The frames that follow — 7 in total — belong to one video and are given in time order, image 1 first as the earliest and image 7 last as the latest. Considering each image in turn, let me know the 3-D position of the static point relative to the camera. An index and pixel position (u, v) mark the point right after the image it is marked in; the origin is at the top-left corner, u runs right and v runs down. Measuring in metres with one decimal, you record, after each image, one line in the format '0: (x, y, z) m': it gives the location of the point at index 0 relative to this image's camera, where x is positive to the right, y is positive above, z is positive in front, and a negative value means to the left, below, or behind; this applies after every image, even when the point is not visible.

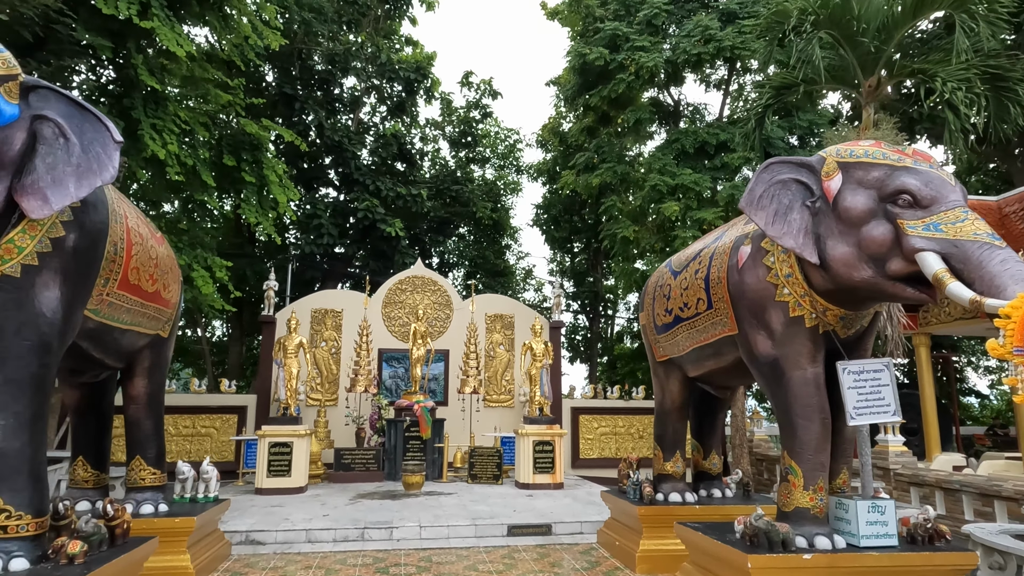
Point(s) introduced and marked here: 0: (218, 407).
0: (-5.0, -2.1, +11.3) m
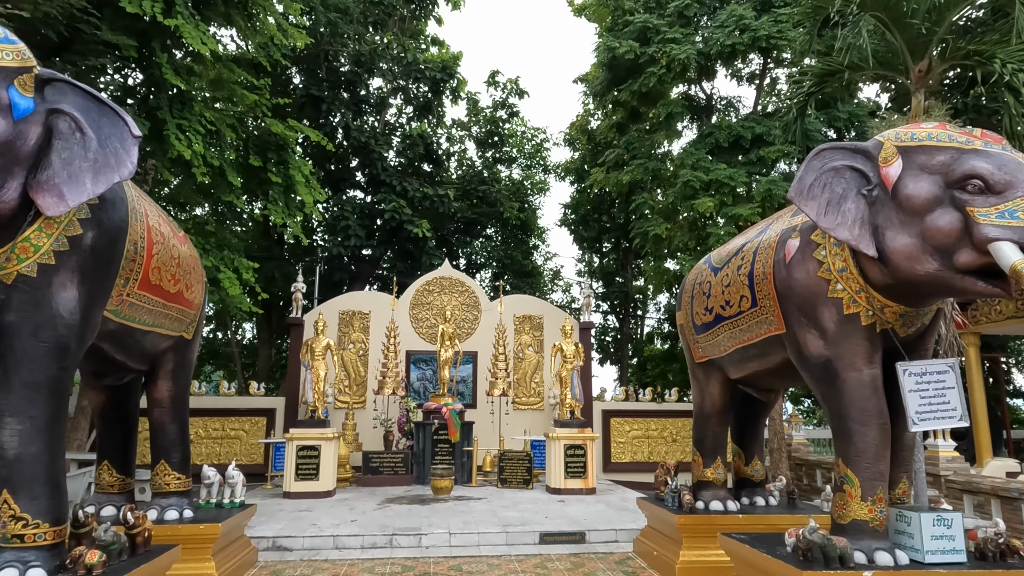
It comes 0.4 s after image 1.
0: (-4.5, -2.1, +11.3) m
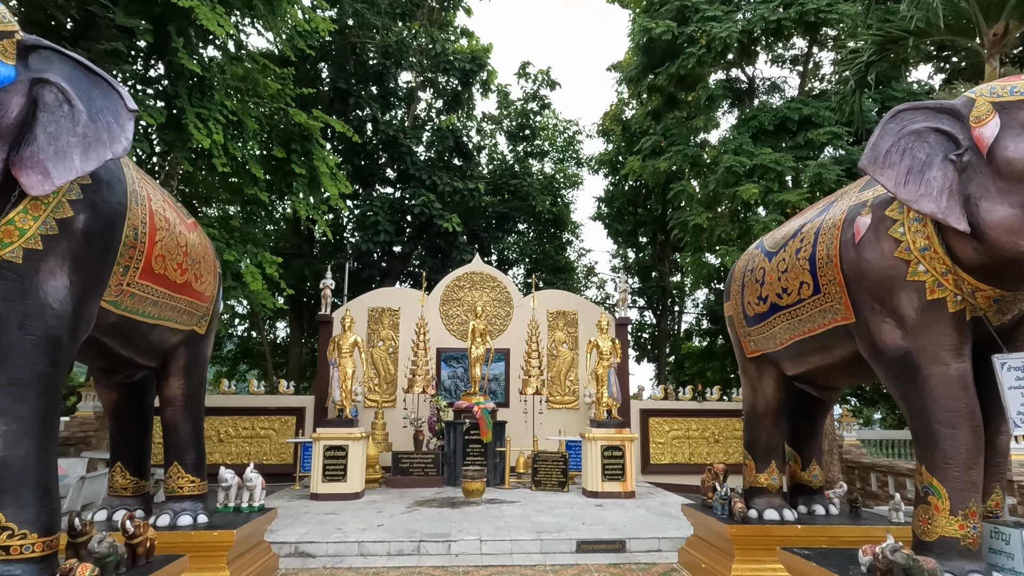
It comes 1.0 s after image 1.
0: (-4.0, -2.0, +11.1) m
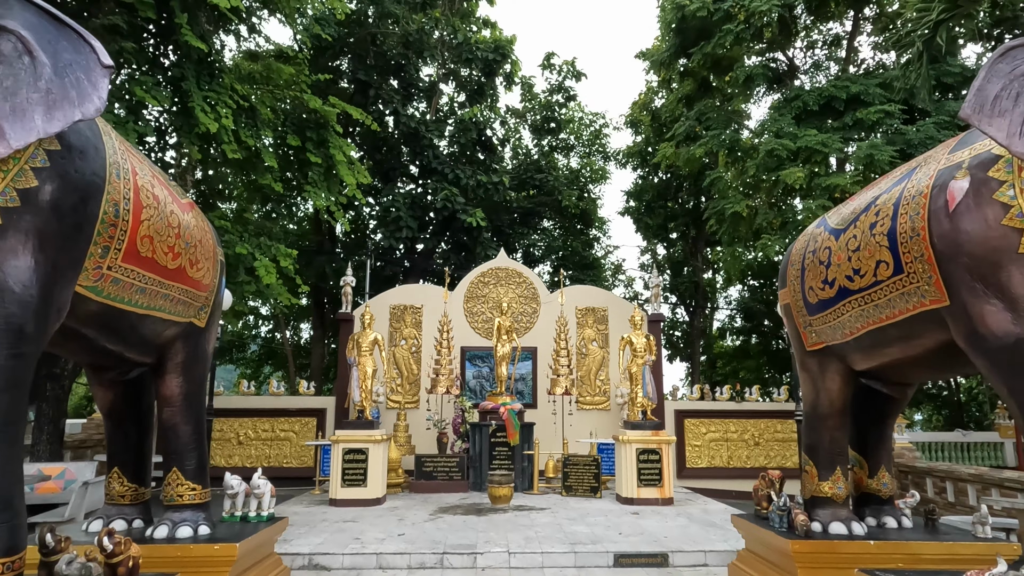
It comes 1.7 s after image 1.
0: (-3.5, -2.0, +10.8) m
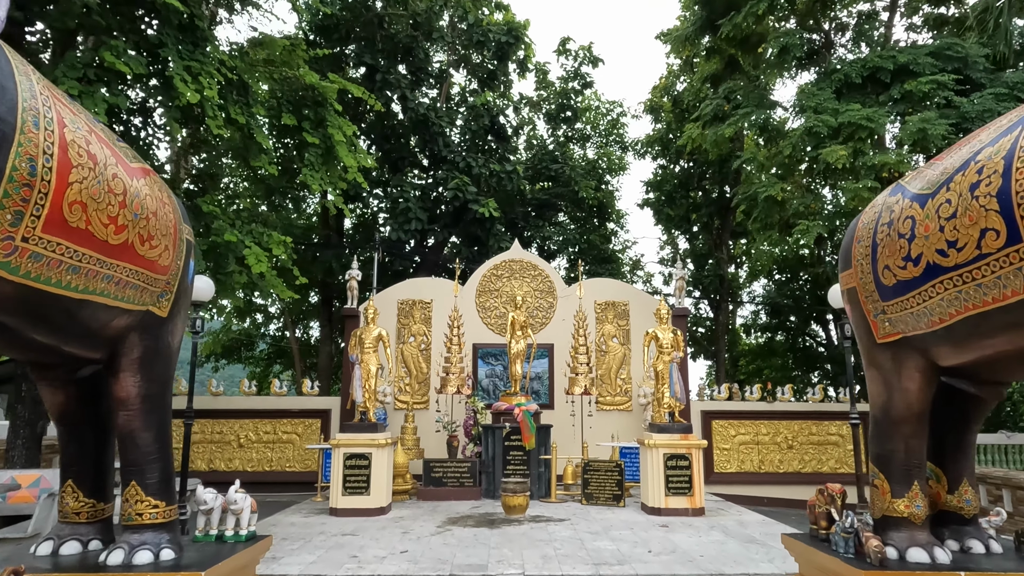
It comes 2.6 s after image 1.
0: (-3.3, -1.9, +10.2) m
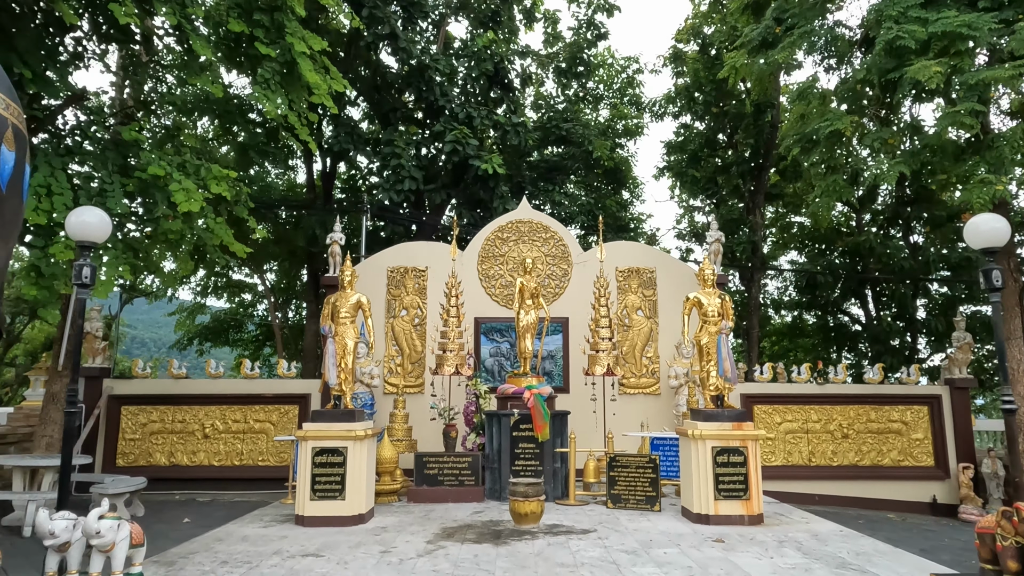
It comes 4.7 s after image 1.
0: (-3.2, -1.4, +8.8) m
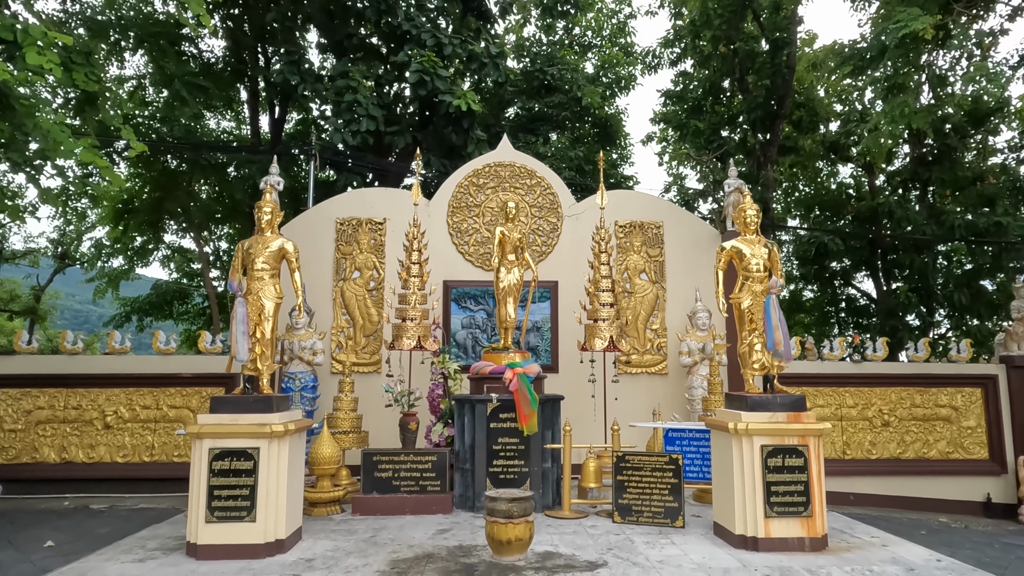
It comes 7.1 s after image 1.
0: (-3.4, -1.0, +7.1) m
